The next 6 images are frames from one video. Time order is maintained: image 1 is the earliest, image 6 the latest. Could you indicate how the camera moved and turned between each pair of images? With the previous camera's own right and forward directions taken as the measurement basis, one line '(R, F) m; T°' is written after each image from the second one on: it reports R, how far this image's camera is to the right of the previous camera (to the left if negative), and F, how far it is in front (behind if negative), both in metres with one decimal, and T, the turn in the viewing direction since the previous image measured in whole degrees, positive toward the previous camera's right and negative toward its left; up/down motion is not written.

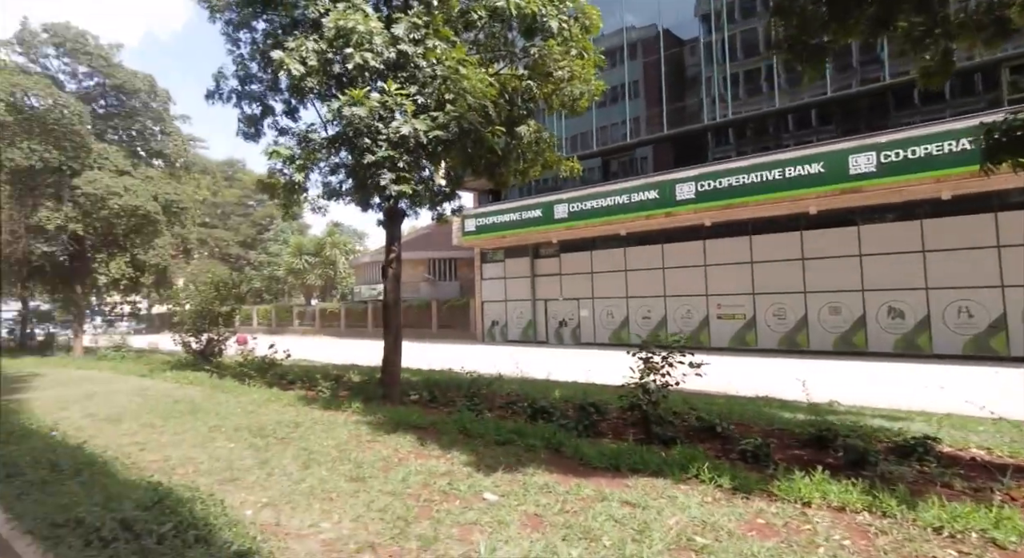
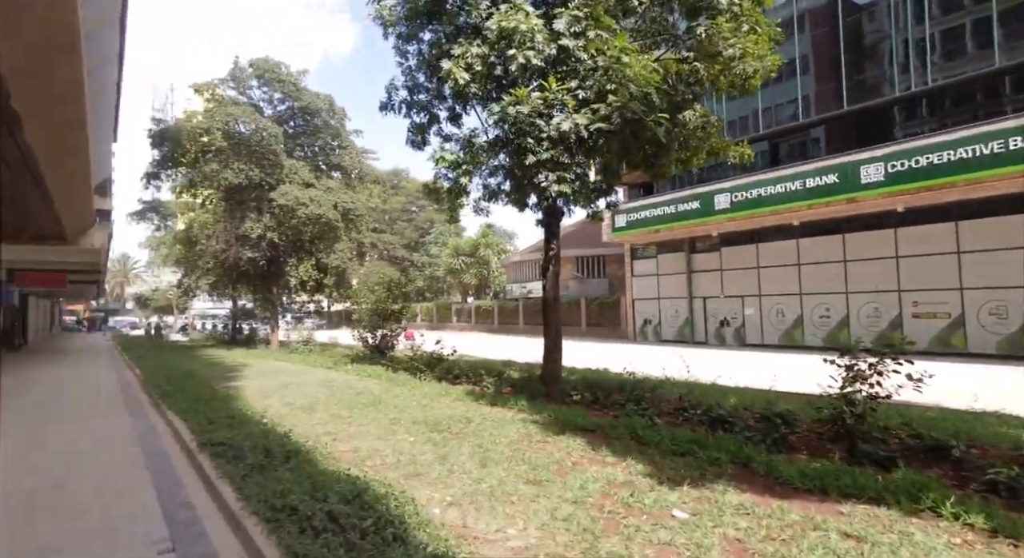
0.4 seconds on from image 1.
(-0.5, +0.4) m; -15°
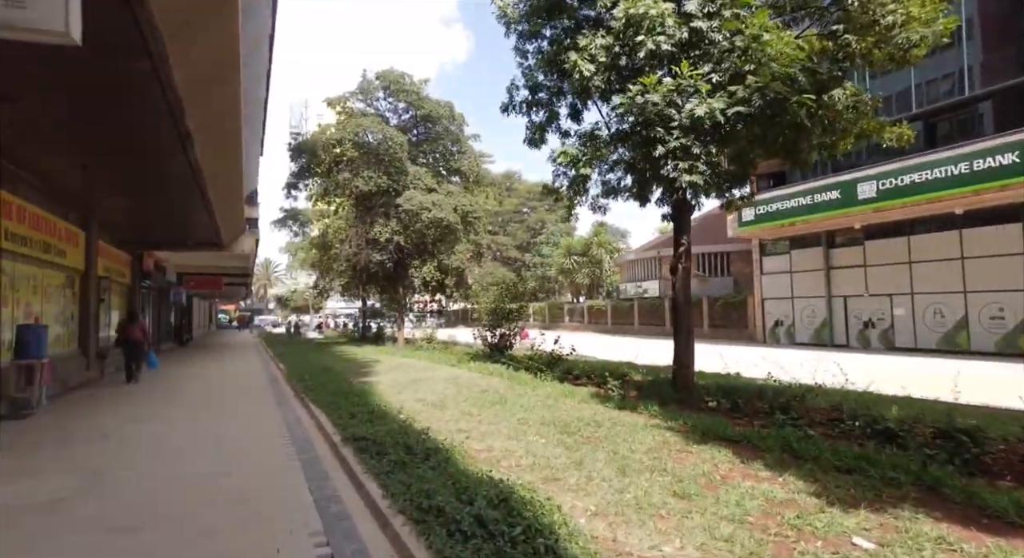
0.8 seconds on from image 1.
(-0.3, +0.2) m; -12°
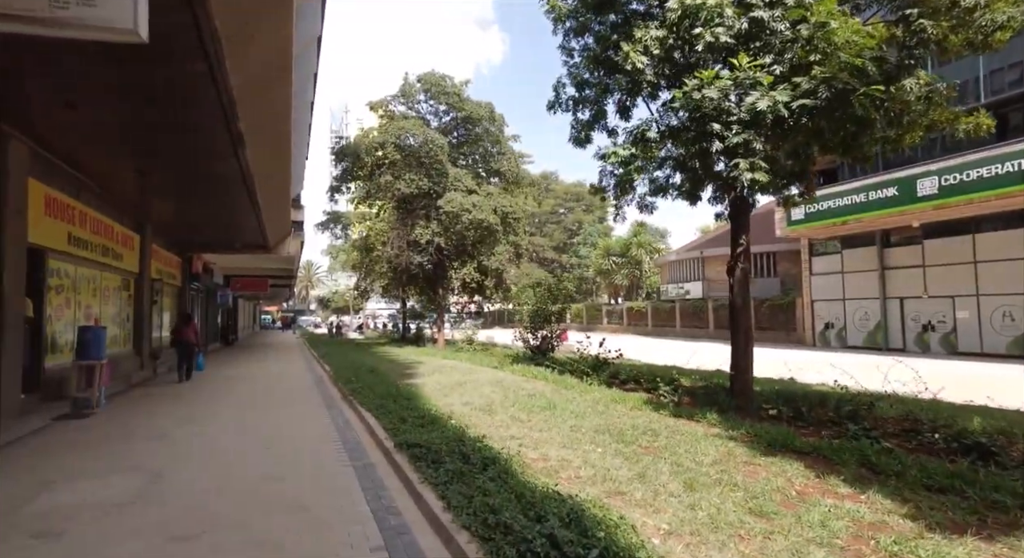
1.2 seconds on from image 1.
(-0.2, +0.2) m; -4°
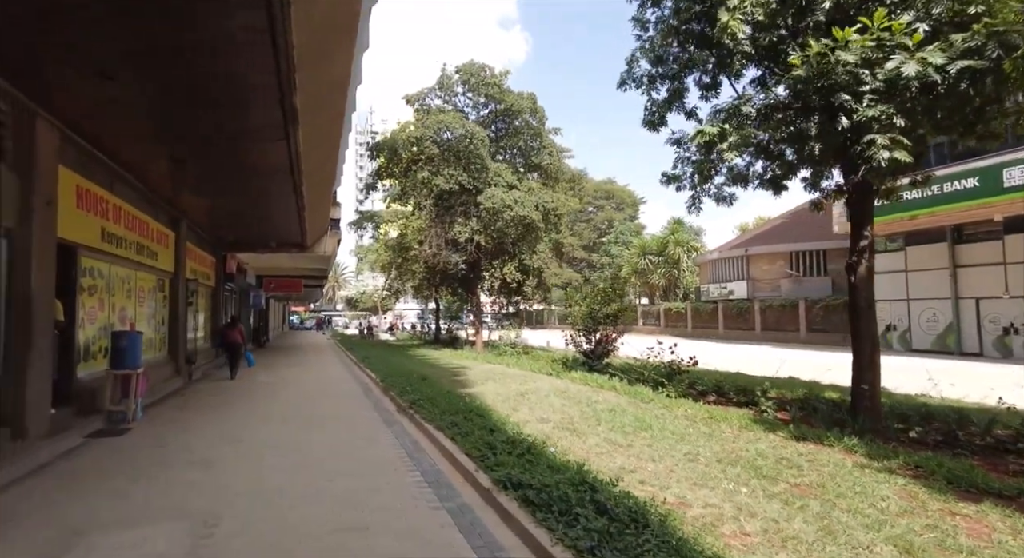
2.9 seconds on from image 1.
(-0.9, +1.0) m; -2°
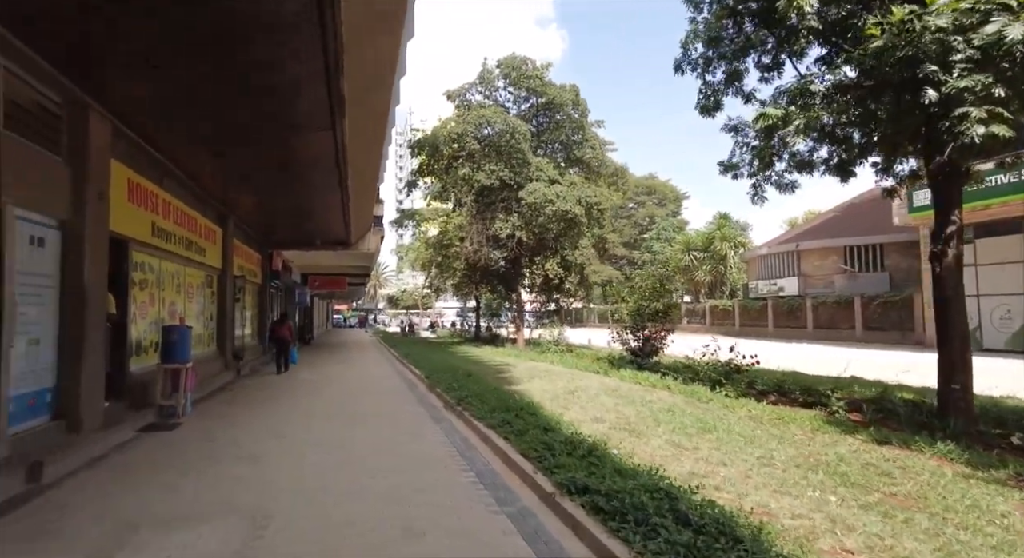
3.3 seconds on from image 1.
(-0.2, +0.3) m; -4°
